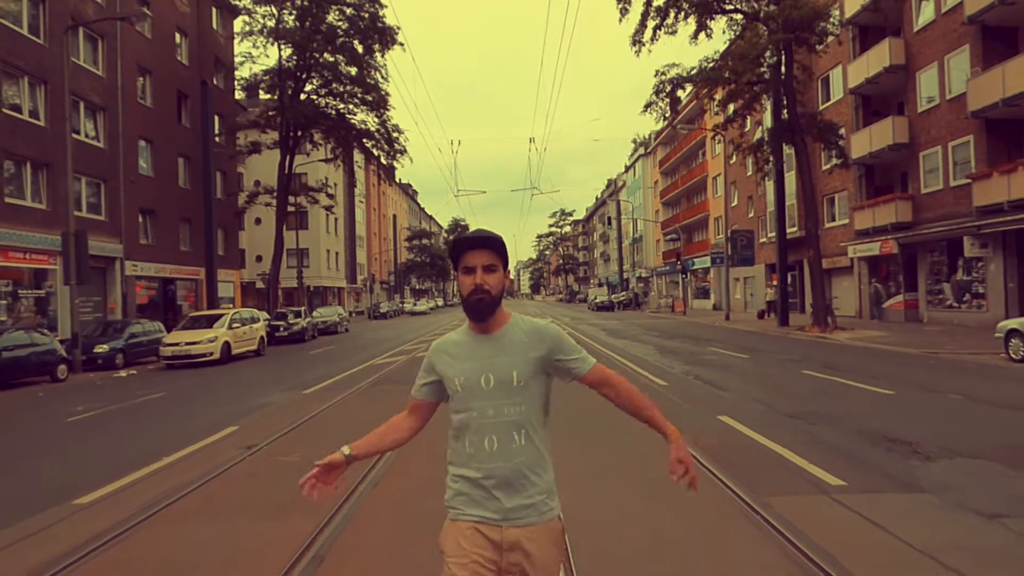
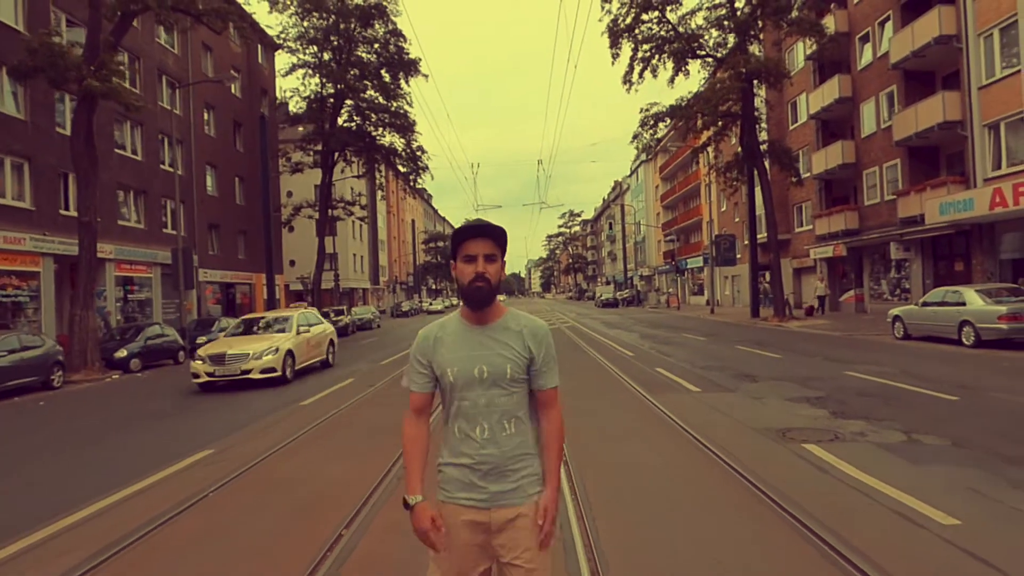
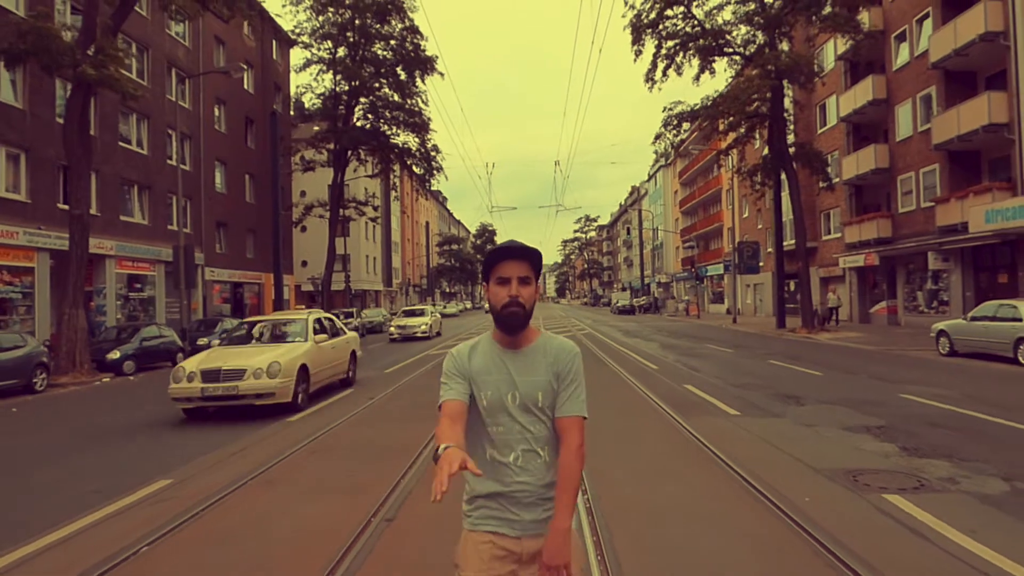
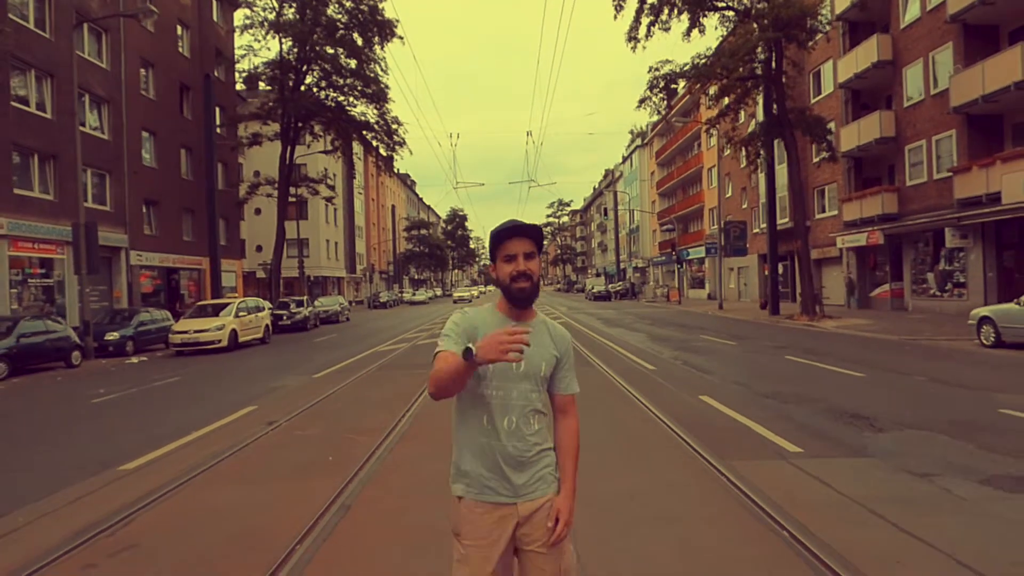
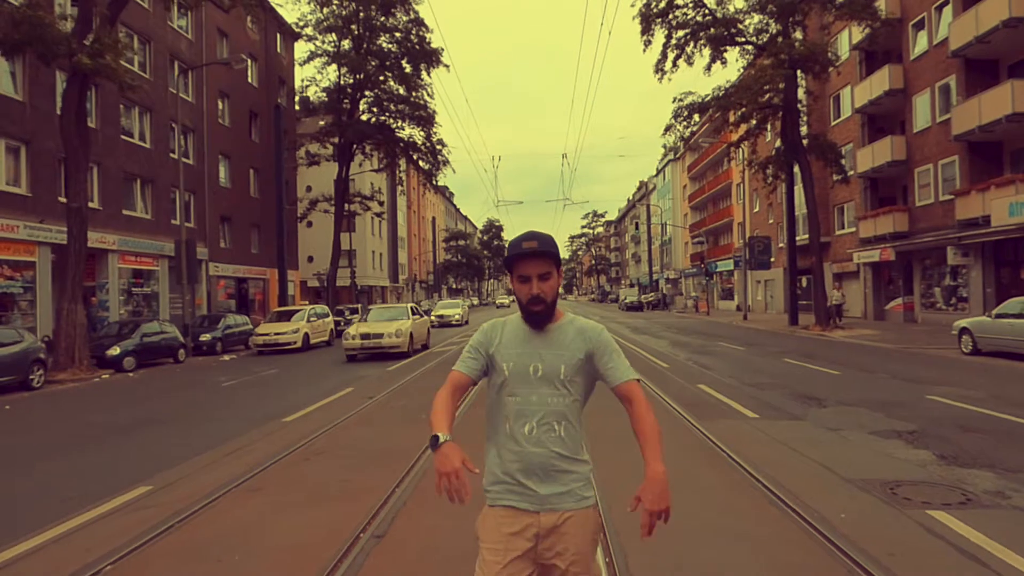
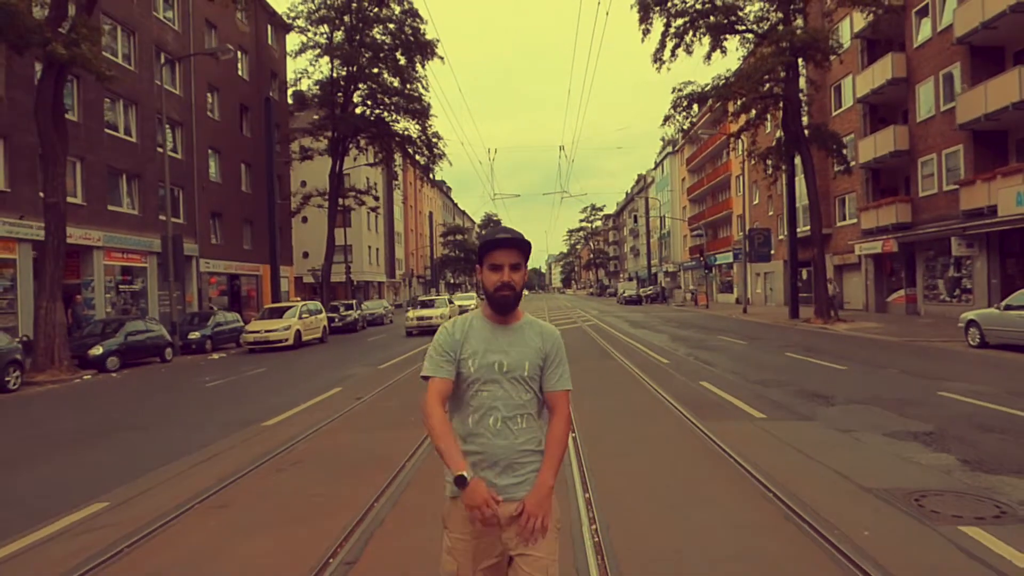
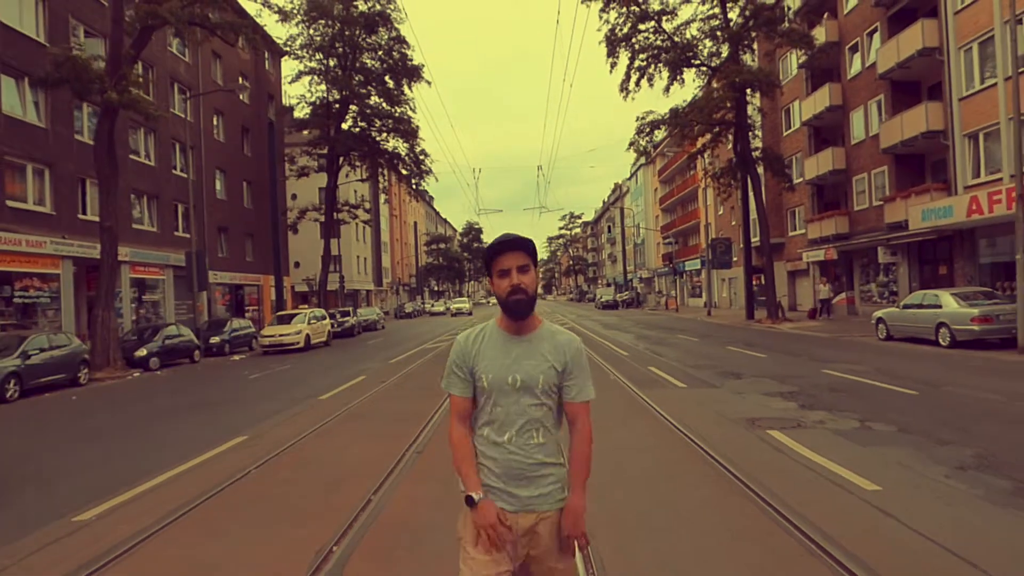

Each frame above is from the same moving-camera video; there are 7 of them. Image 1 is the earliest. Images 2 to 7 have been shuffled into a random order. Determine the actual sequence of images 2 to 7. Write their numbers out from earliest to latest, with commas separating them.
4, 6, 5, 3, 2, 7
